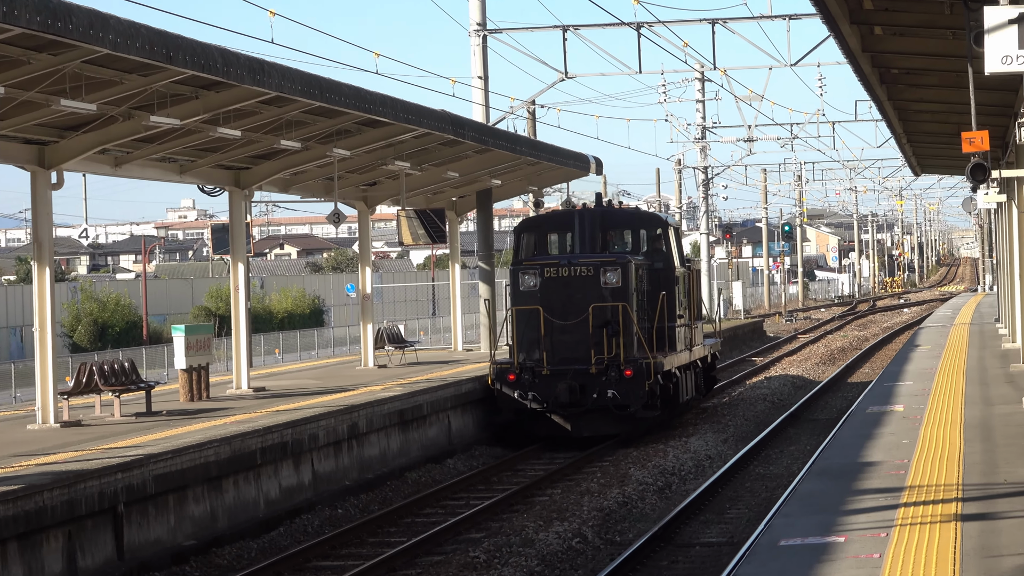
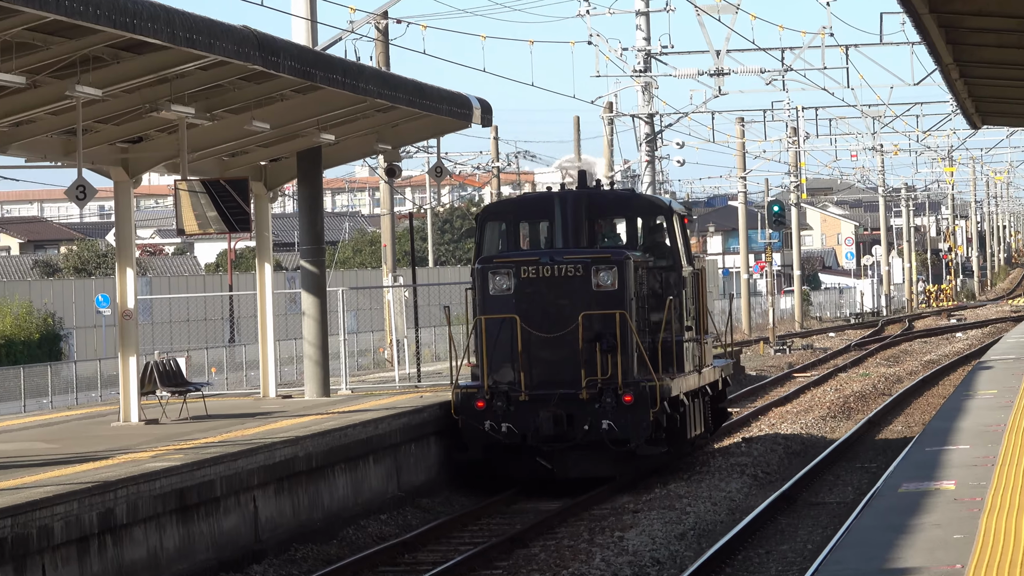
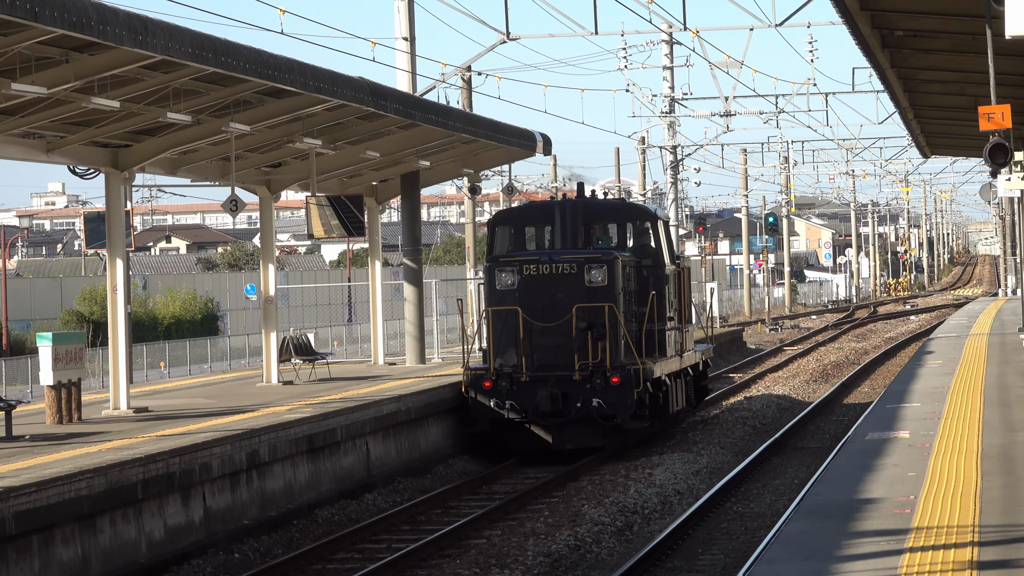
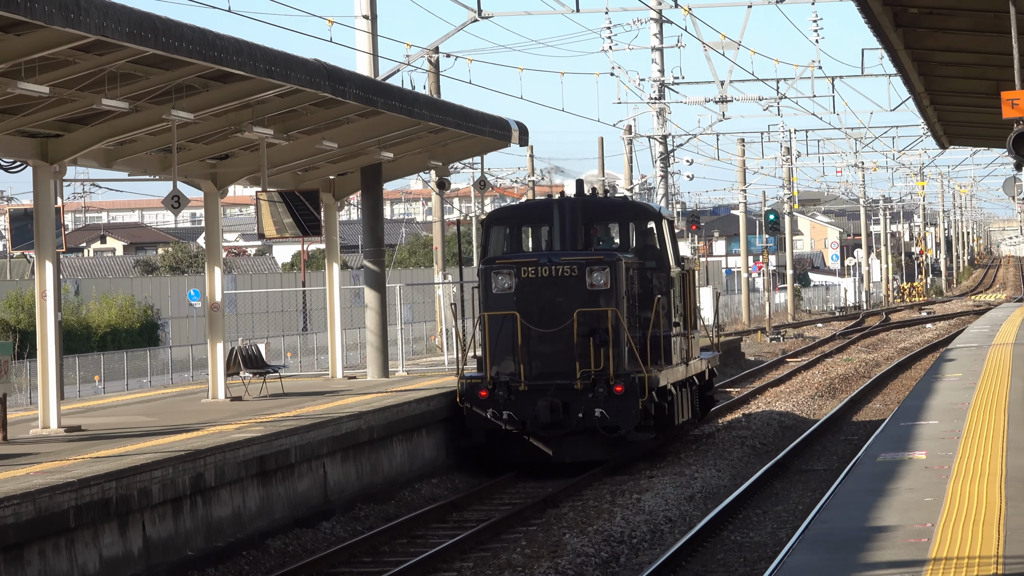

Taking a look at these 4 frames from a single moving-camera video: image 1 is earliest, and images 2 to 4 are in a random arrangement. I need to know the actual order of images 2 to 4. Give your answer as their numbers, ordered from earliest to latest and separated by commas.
3, 4, 2
